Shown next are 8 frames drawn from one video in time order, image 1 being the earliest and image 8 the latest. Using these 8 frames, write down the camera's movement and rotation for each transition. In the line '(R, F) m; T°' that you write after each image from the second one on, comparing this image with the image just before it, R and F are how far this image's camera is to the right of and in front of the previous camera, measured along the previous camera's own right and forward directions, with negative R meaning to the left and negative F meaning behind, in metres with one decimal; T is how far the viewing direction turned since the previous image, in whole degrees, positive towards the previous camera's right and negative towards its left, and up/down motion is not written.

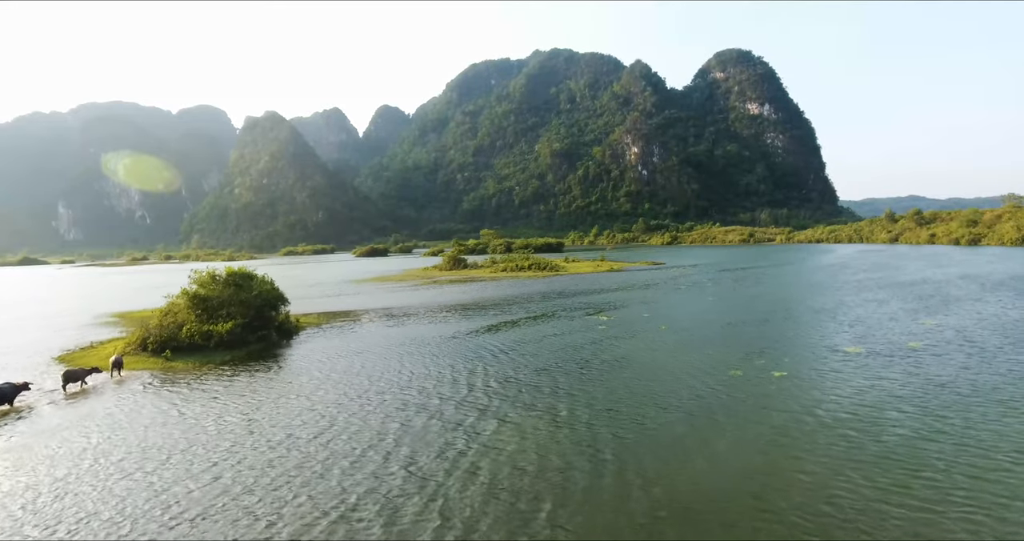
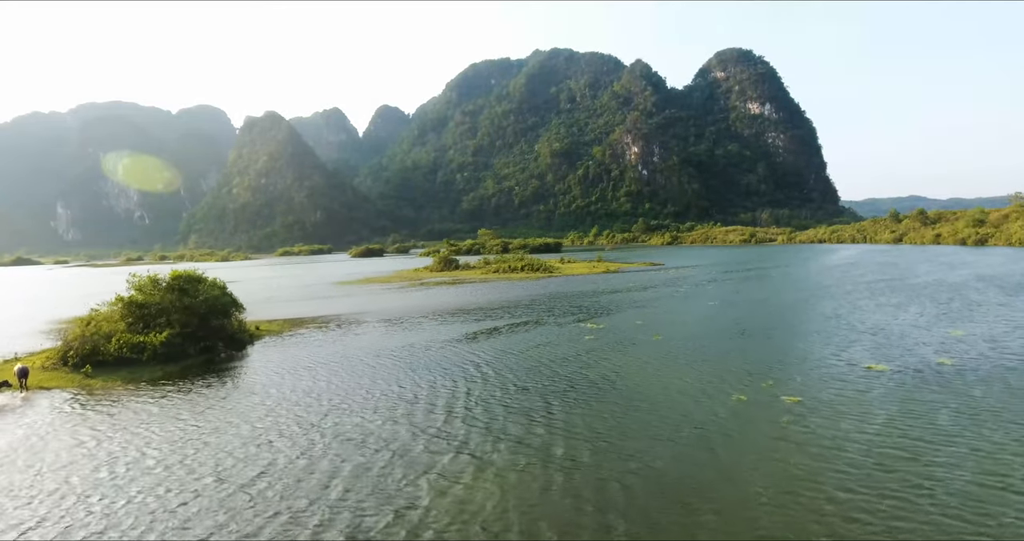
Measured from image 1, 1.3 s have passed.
(+1.0, +2.8) m; 0°
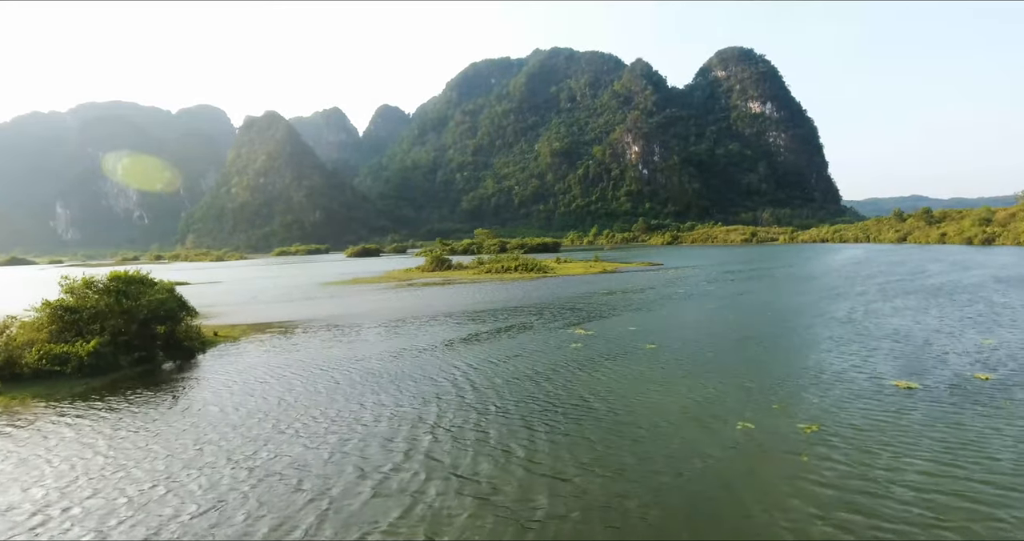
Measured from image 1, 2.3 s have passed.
(+0.8, +2.6) m; 0°
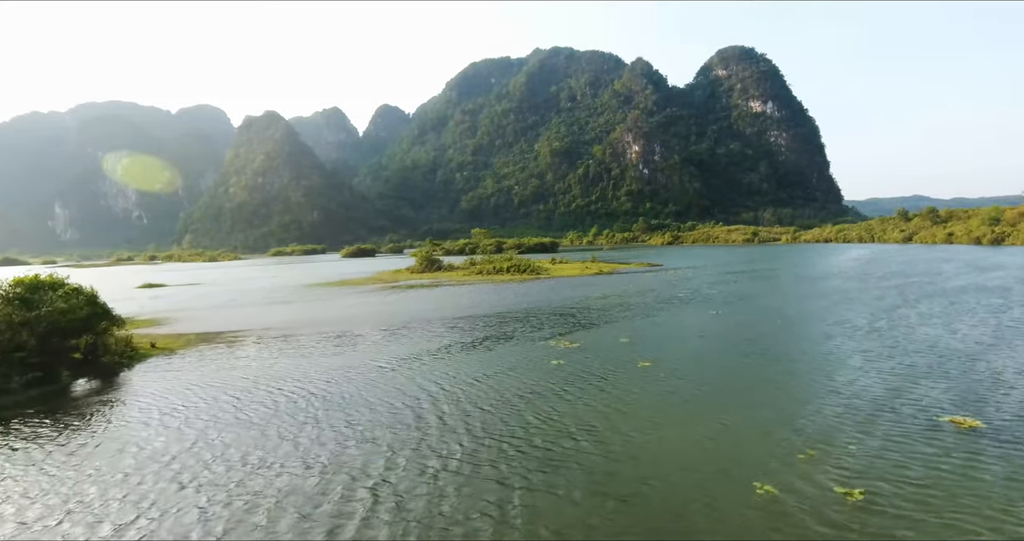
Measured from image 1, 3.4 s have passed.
(+1.0, +3.2) m; 0°
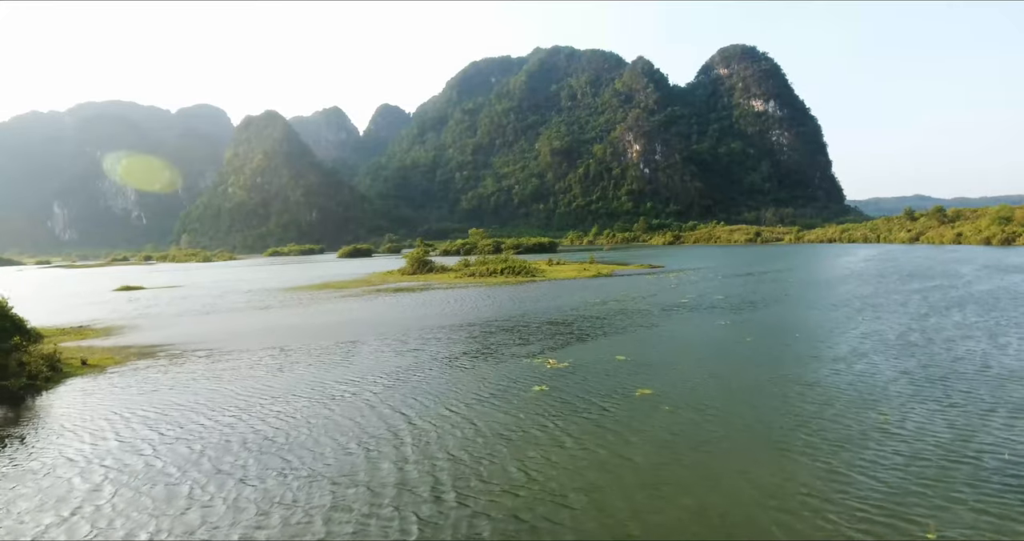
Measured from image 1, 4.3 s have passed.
(+0.7, +3.0) m; 0°
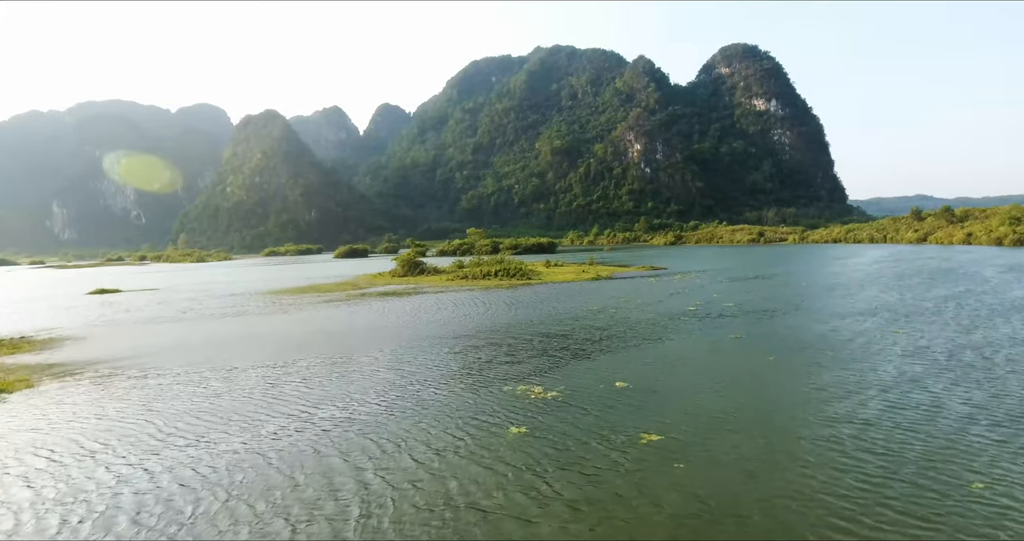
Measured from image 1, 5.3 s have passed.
(+0.6, +3.2) m; 0°
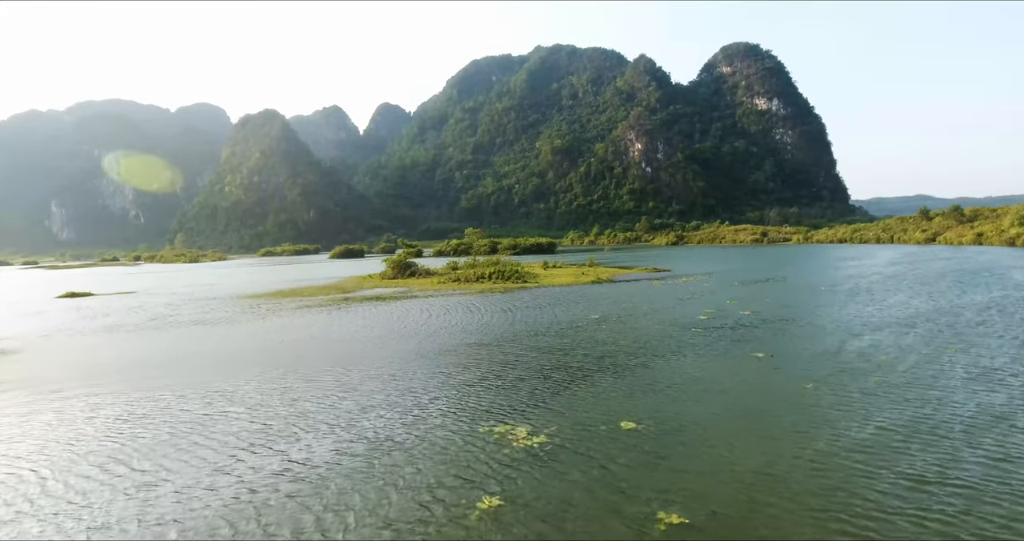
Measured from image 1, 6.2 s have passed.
(+0.5, +3.3) m; 0°
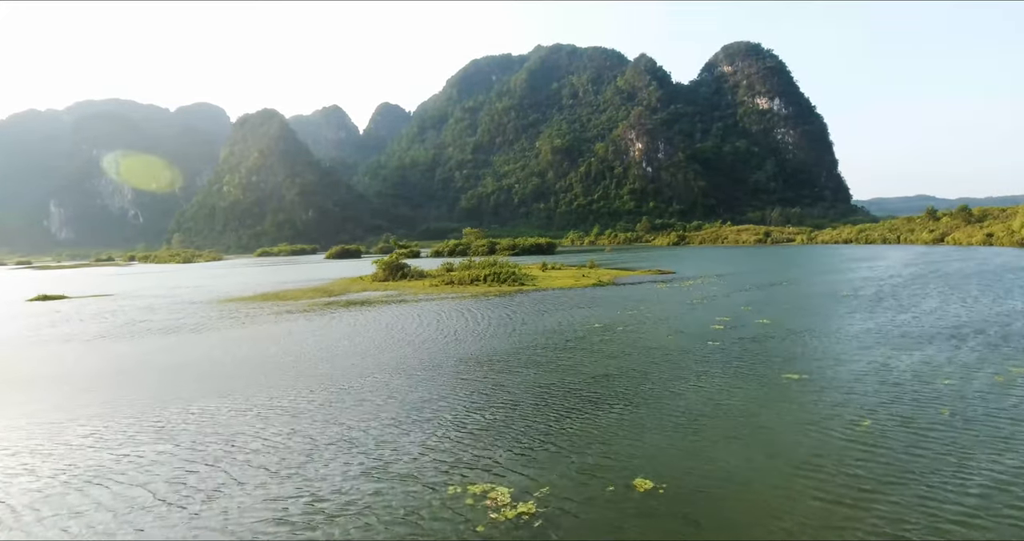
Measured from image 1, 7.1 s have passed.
(+0.3, +2.9) m; 0°
